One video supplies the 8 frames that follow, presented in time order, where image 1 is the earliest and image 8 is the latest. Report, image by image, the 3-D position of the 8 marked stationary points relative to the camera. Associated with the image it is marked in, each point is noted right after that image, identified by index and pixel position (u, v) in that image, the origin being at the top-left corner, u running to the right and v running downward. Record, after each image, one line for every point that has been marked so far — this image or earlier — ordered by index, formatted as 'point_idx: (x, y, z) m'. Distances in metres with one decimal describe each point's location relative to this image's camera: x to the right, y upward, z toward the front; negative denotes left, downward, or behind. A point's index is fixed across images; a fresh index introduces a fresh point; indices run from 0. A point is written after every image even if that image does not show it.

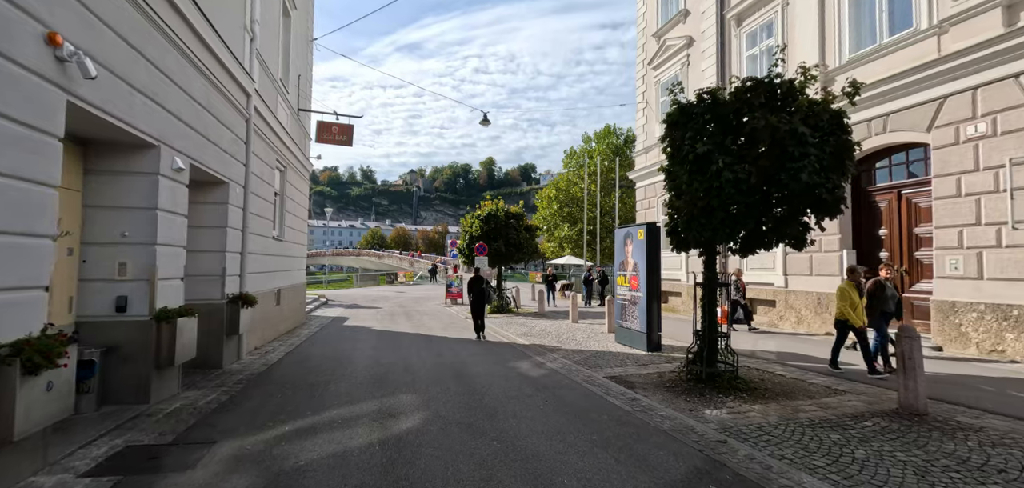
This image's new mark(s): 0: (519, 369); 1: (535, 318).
0: (+0.1, -2.1, +8.9) m
1: (+0.8, -2.7, +18.8) m
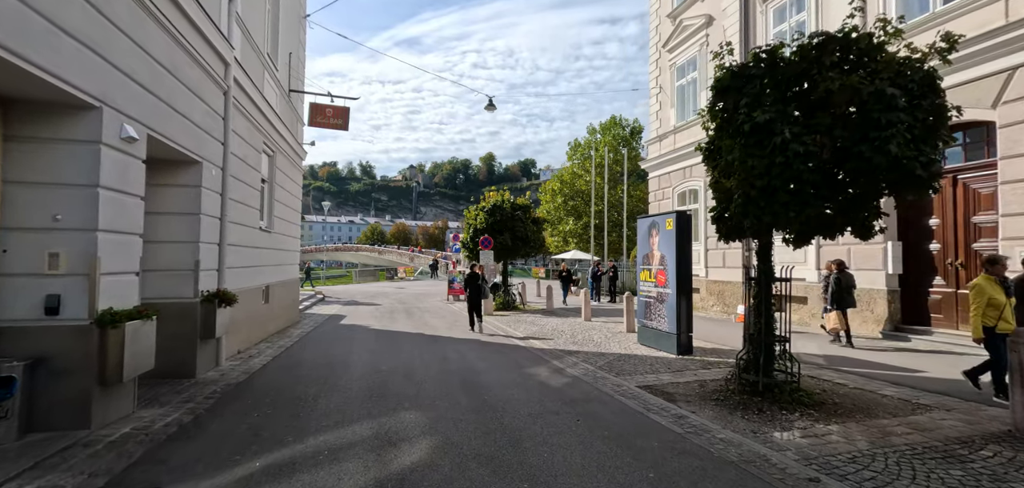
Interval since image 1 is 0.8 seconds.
0: (+0.4, -2.0, +7.8) m
1: (+1.1, -2.4, +17.7) m
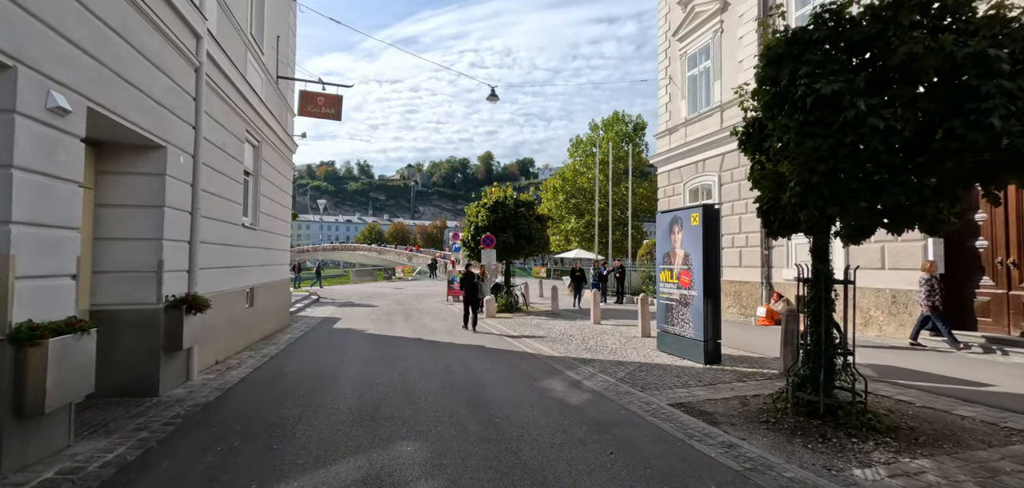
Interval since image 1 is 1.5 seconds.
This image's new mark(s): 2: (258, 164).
0: (+0.5, -2.0, +6.9) m
1: (+1.2, -2.4, +16.7) m
2: (-5.5, +1.7, +11.3) m
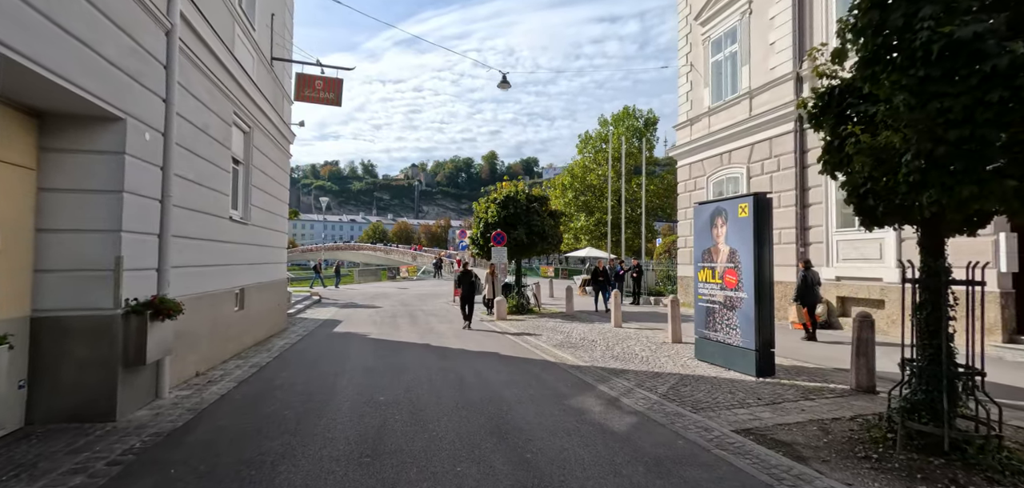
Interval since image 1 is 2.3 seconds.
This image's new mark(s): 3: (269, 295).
0: (+0.9, -1.9, +5.8) m
1: (+1.6, -2.3, +15.6) m
2: (-5.2, +1.8, +10.3) m
3: (-5.7, -1.2, +12.1) m
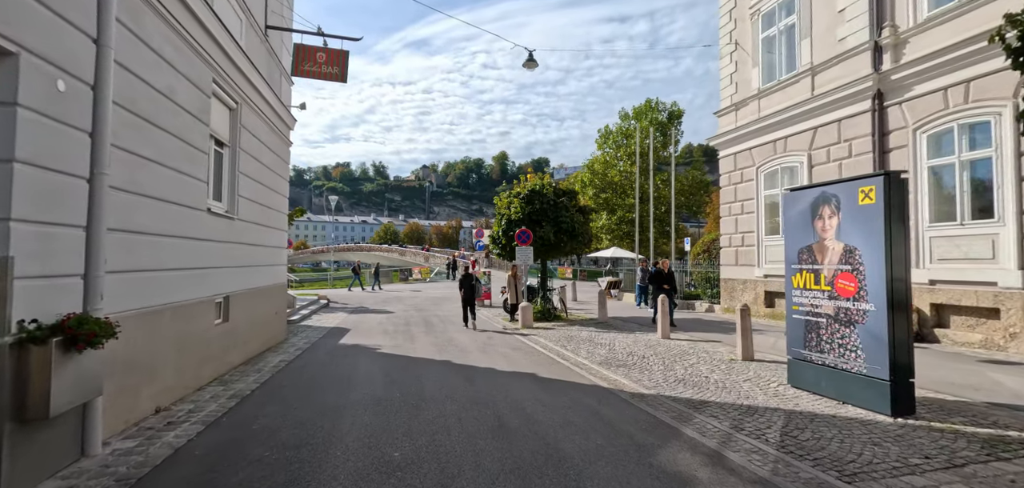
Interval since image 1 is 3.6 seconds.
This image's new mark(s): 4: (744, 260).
0: (+1.4, -1.8, +4.0) m
1: (+2.3, -2.3, +13.8) m
2: (-4.6, +1.8, +8.6) m
3: (-5.0, -1.2, +10.4) m
4: (+7.1, -0.5, +15.9) m
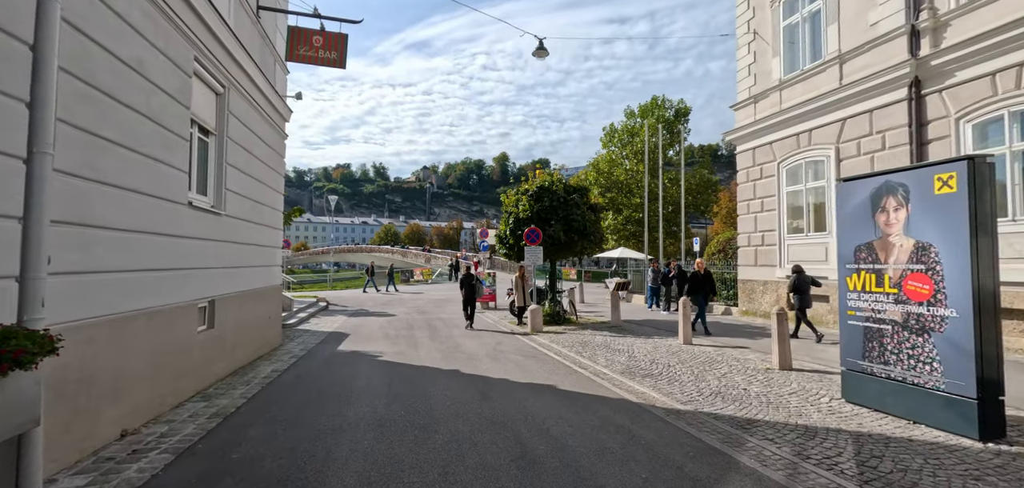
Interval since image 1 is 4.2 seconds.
0: (+1.6, -1.8, +3.2) m
1: (+2.6, -2.2, +13.0) m
2: (-4.3, +1.9, +7.8) m
3: (-4.7, -1.2, +9.6) m
4: (+7.3, -0.5, +15.1) m
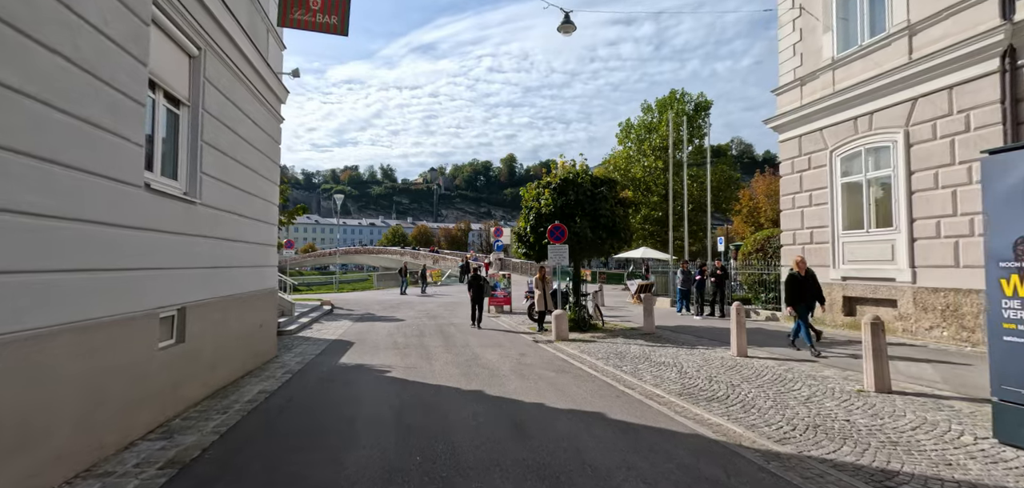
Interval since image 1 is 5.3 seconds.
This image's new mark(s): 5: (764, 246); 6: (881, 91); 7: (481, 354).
0: (+2.0, -1.7, +1.7) m
1: (+3.1, -2.2, +11.5) m
2: (-3.9, +1.9, +6.4) m
3: (-4.3, -1.1, +8.2) m
4: (+7.9, -0.4, +13.6) m
5: (+8.7, -0.1, +17.9) m
6: (+8.3, +3.5, +11.8) m
7: (-0.6, -2.2, +10.4) m
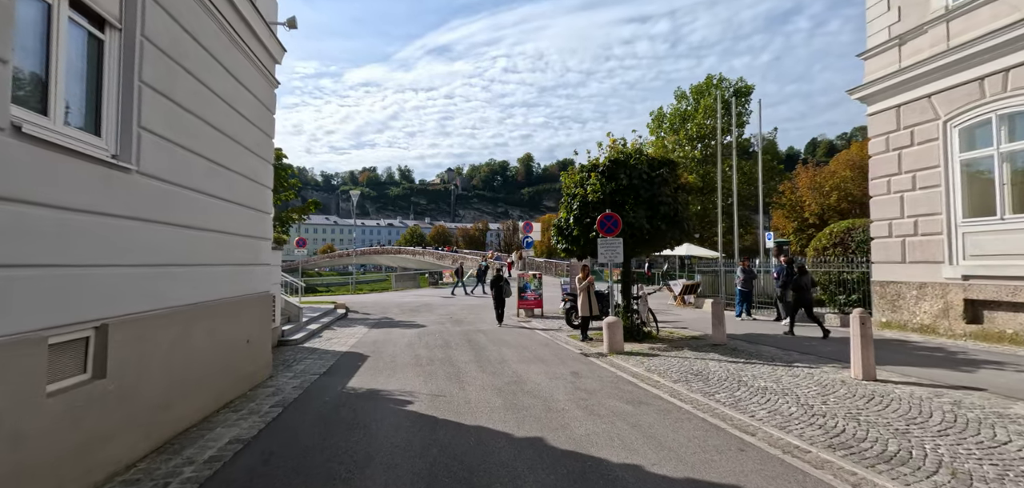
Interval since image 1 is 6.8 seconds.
0: (+2.6, -1.6, -0.5) m
1: (+4.0, -2.0, +9.3) m
2: (-3.2, +2.0, +4.4) m
3: (-3.5, -1.0, +6.2) m
4: (+8.8, -0.2, +11.2) m
5: (+9.8, +0.1, +15.4) m
6: (+9.2, +3.6, +9.3) m
7: (+0.2, -2.1, +8.3) m
